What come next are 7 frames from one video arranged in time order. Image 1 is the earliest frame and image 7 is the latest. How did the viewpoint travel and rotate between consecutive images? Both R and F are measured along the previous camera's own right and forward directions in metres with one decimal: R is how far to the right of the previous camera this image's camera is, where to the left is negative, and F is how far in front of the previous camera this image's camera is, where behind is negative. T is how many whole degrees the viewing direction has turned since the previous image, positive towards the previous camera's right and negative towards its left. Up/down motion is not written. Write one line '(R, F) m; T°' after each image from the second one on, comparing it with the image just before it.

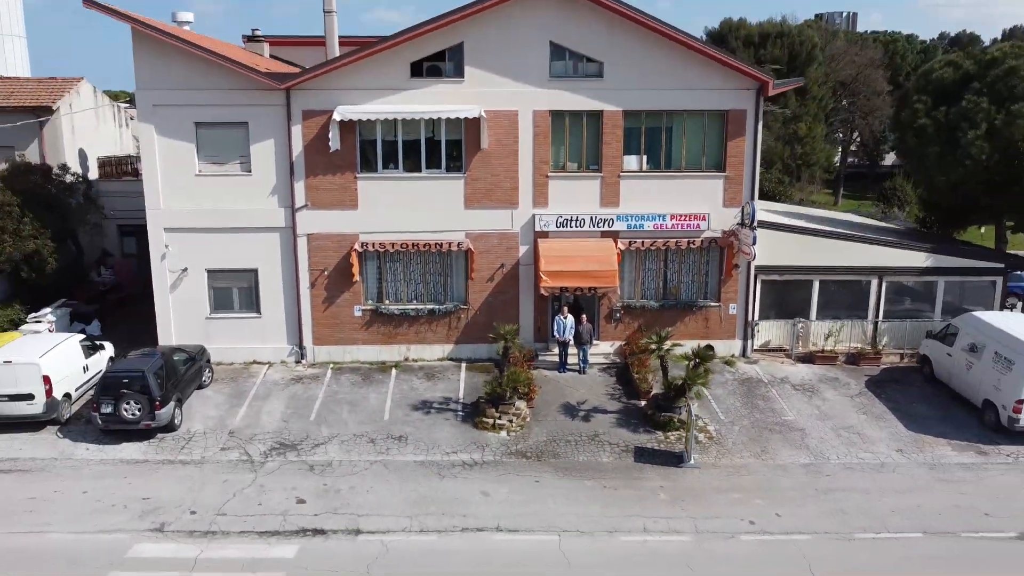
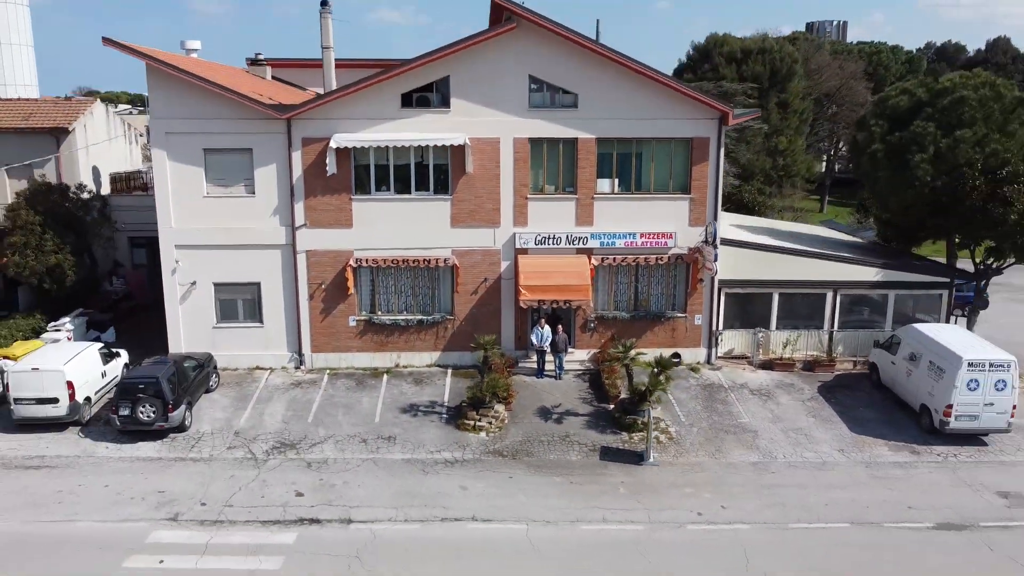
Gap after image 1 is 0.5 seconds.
(+0.5, -1.6) m; 0°
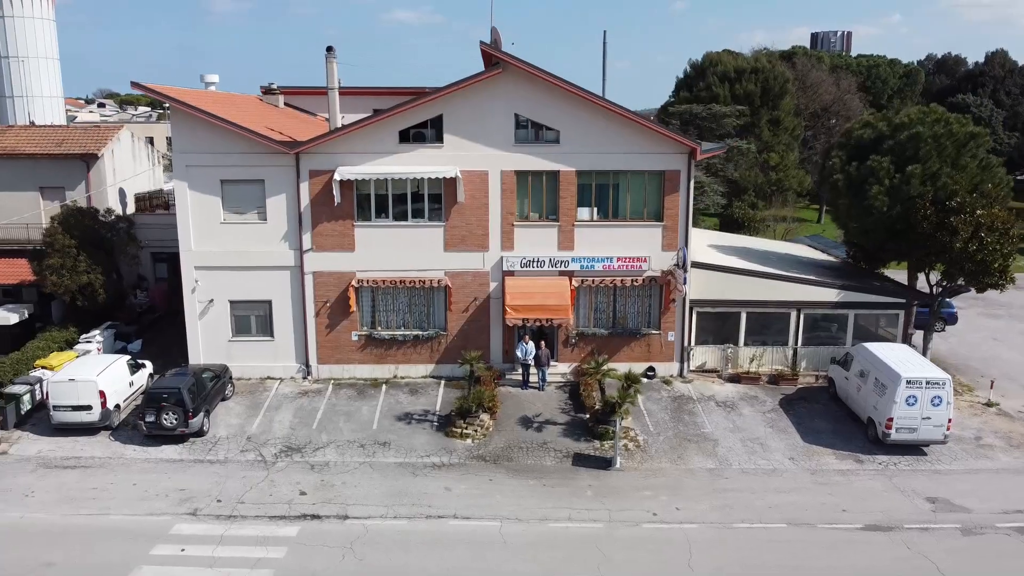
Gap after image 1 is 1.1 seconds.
(+0.8, -1.9) m; -1°
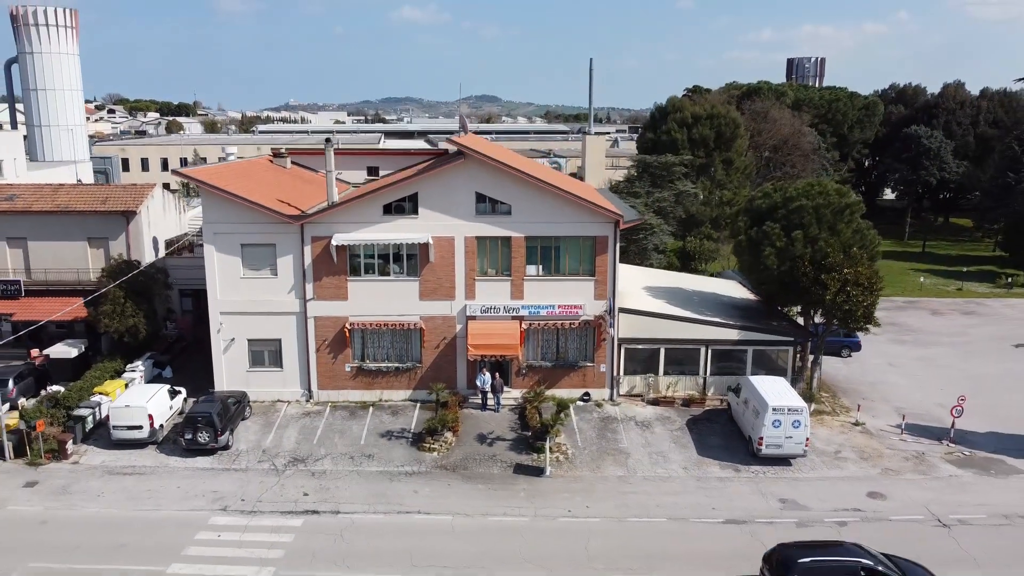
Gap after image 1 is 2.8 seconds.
(+1.6, -5.5) m; 0°
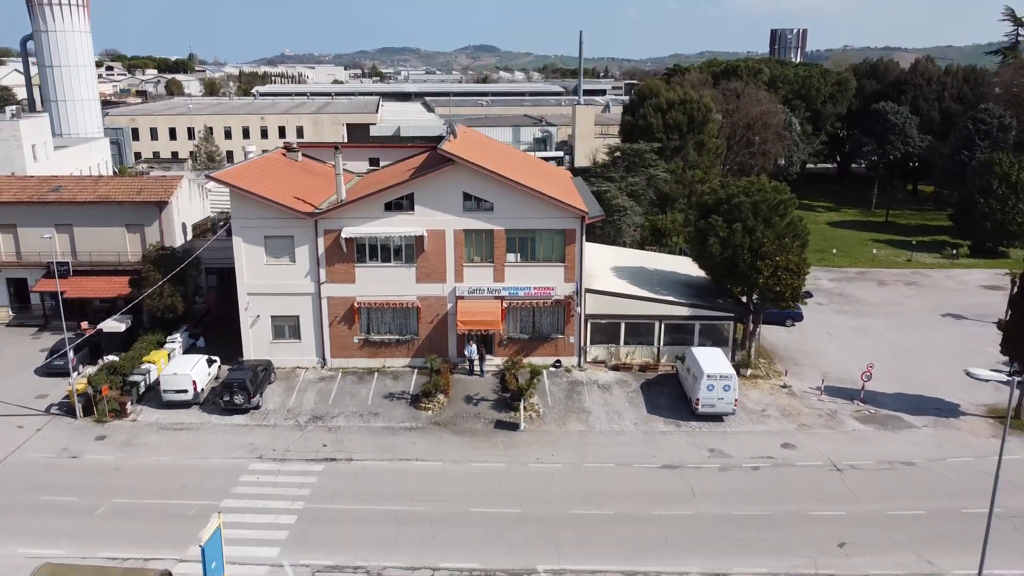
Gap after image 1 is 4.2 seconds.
(+0.7, -4.9) m; 0°
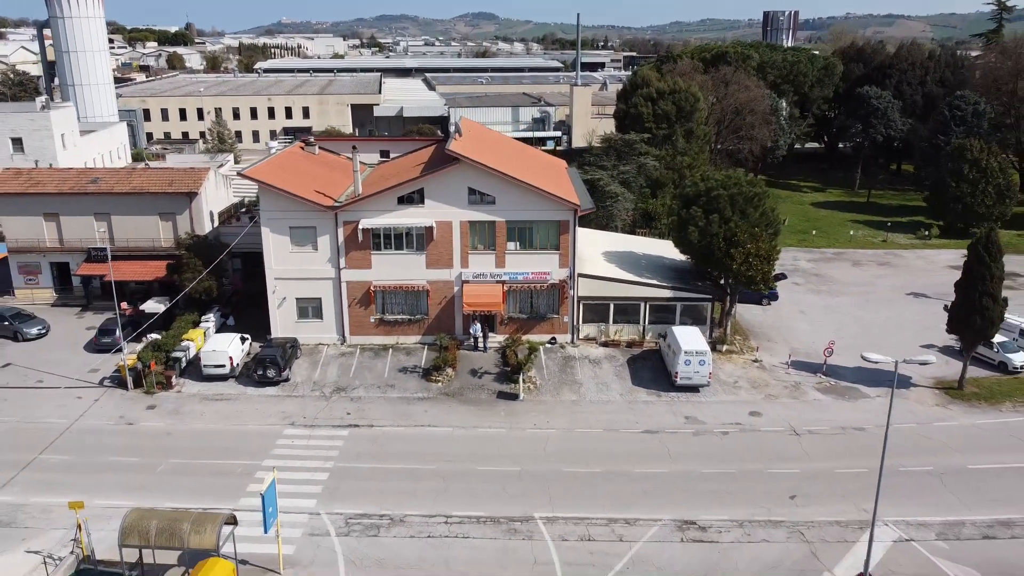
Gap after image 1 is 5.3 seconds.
(0.0, -3.7) m; 0°
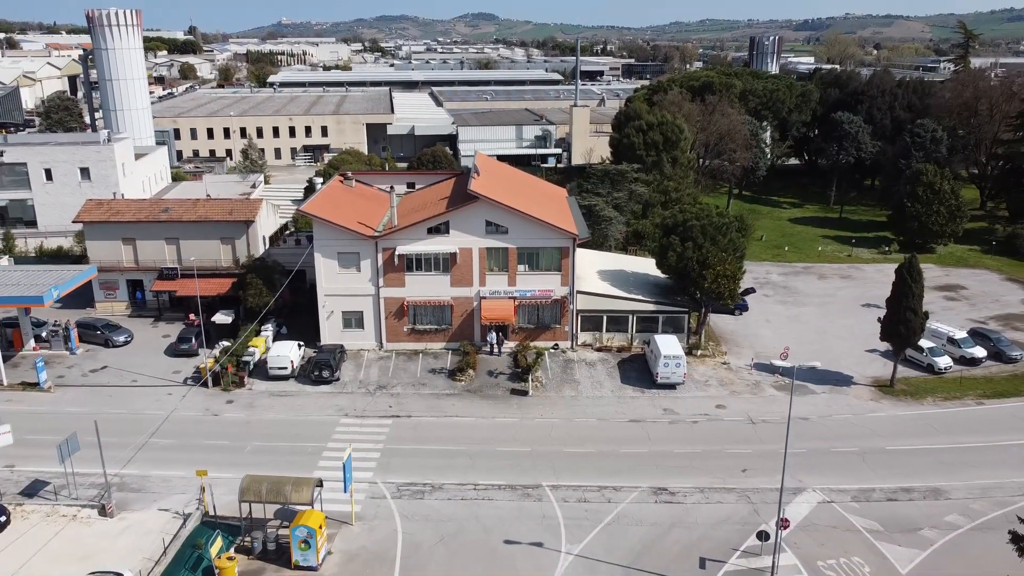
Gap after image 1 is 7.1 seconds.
(-0.6, -7.4) m; 0°
